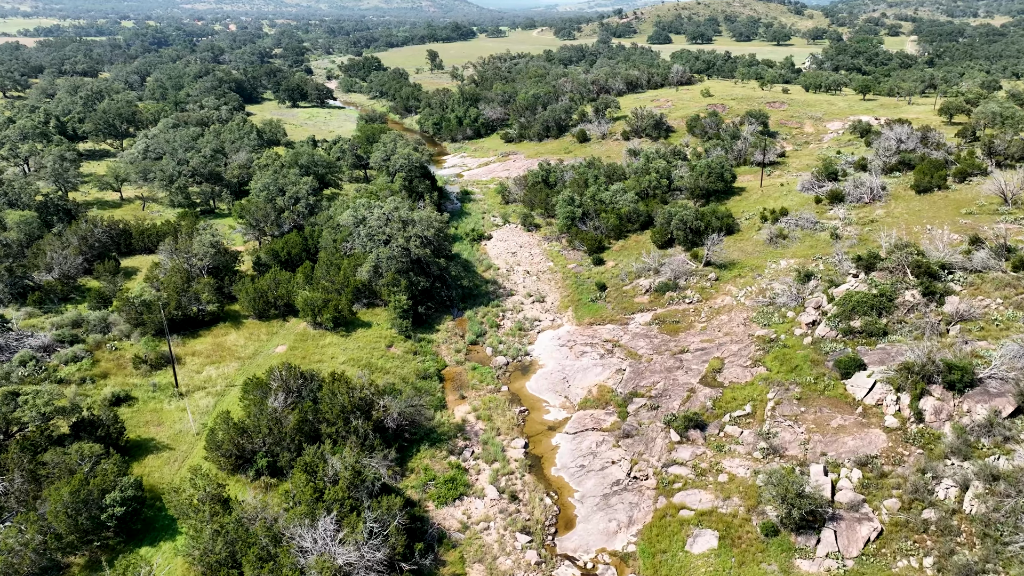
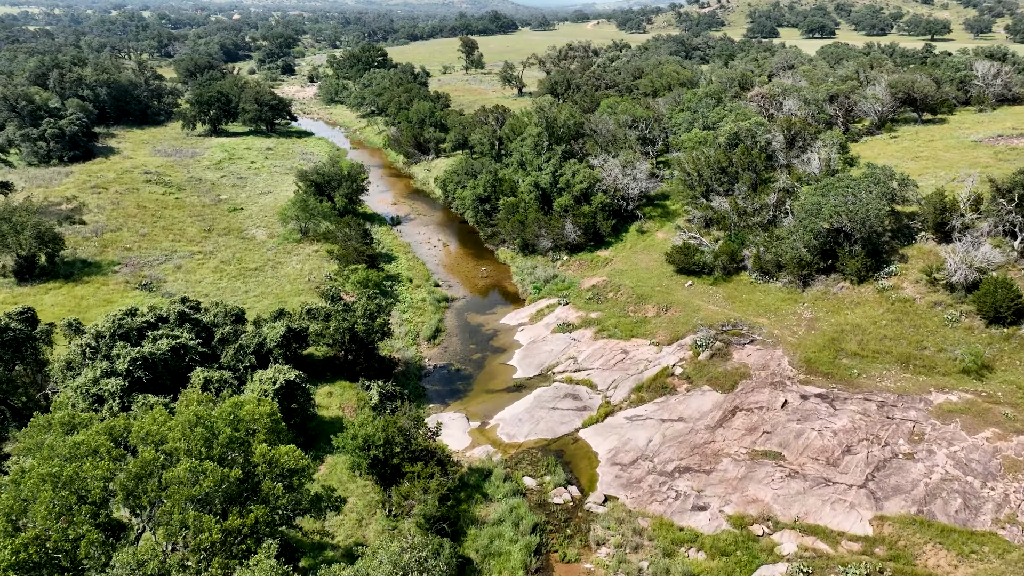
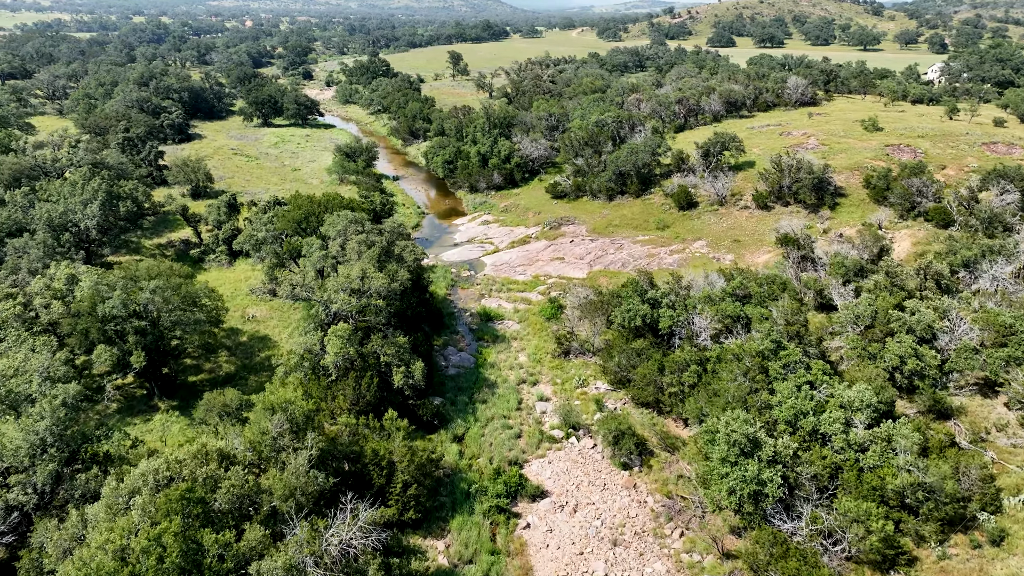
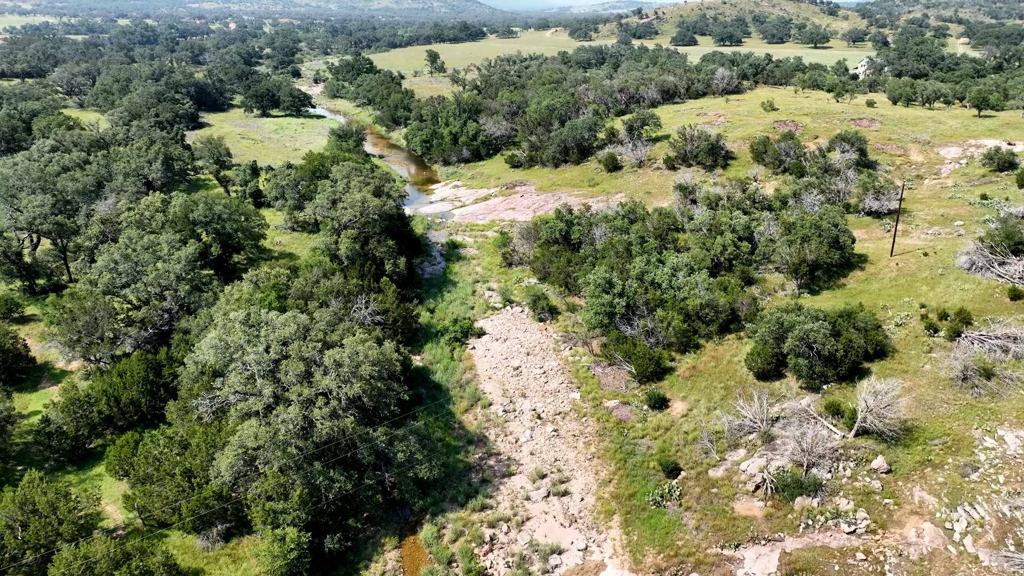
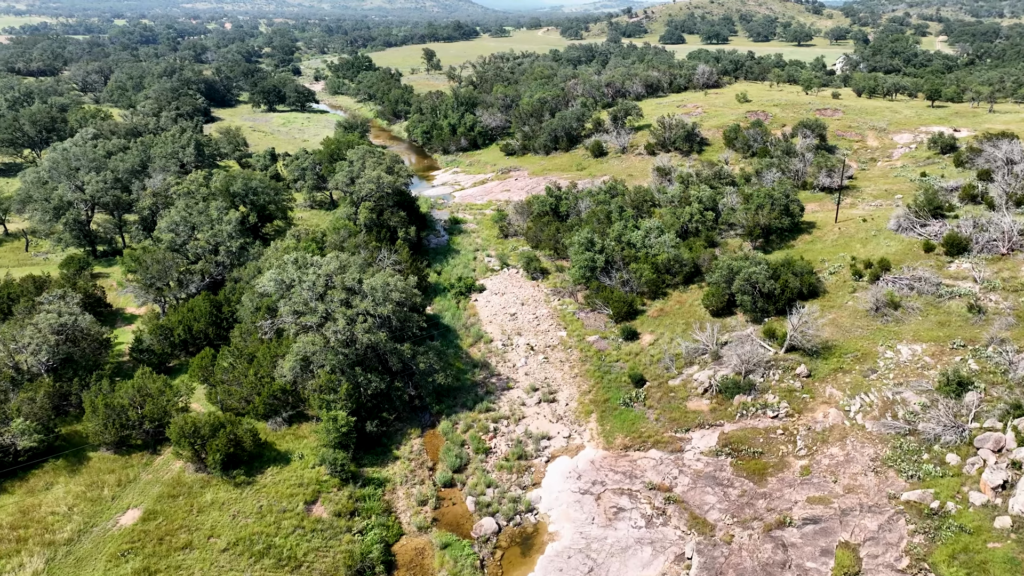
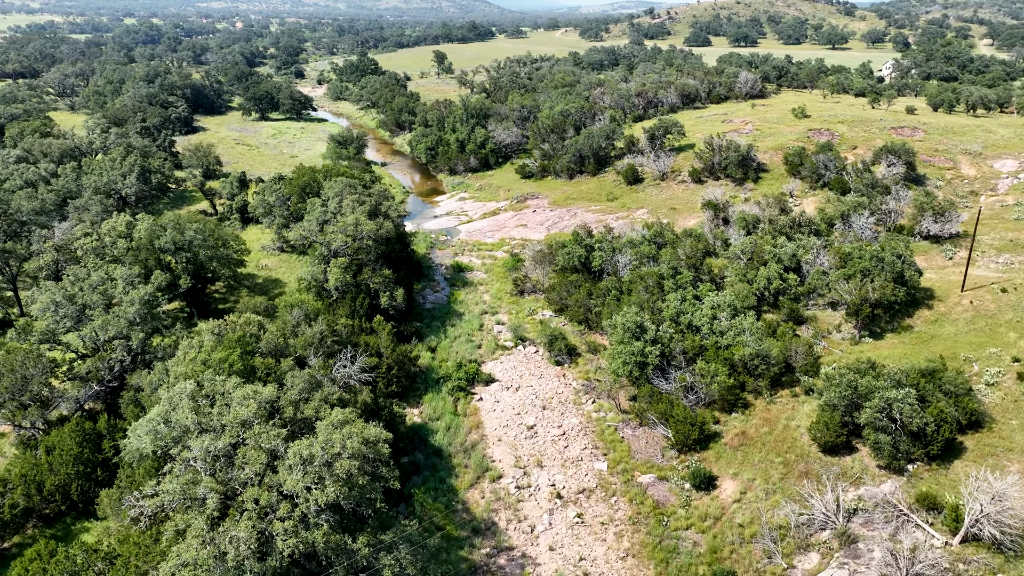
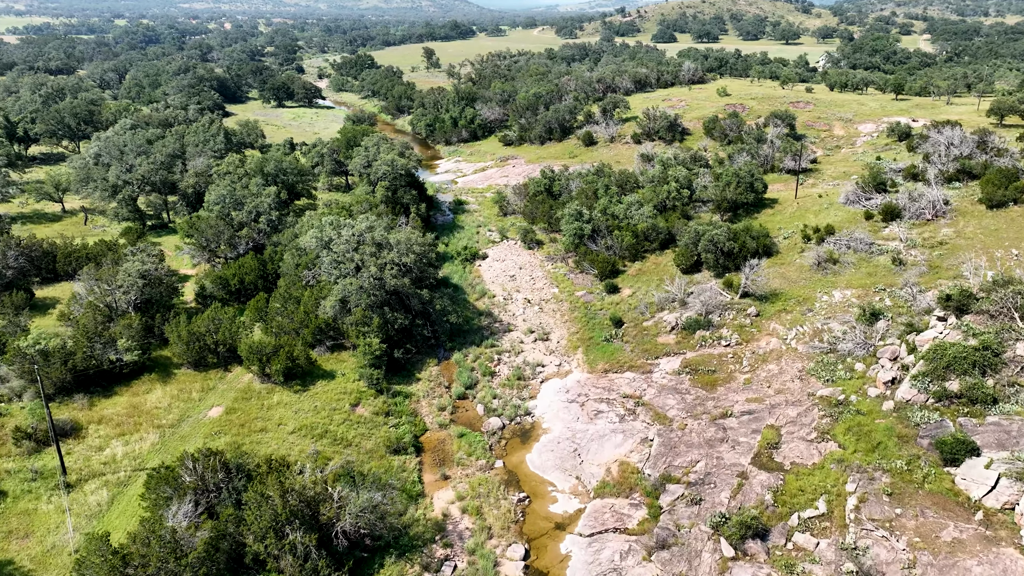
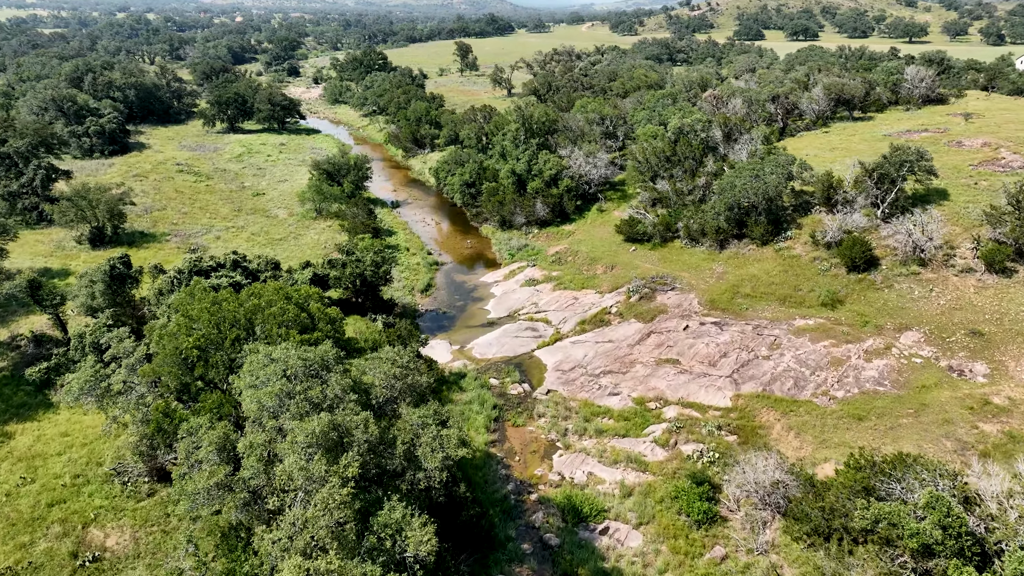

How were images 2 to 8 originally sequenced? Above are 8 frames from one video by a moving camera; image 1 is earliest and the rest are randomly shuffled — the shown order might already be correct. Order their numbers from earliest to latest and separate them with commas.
7, 5, 4, 6, 3, 8, 2
